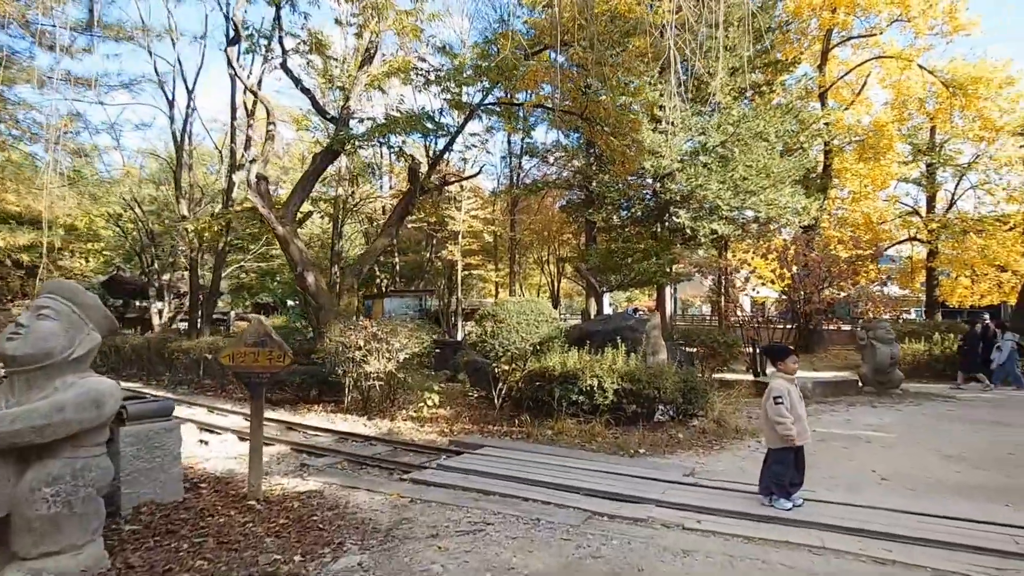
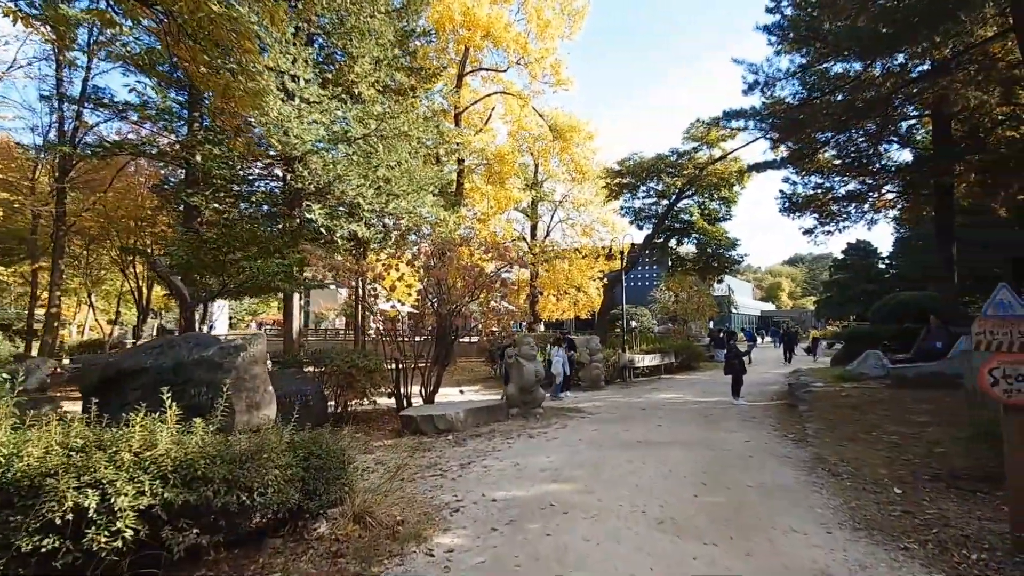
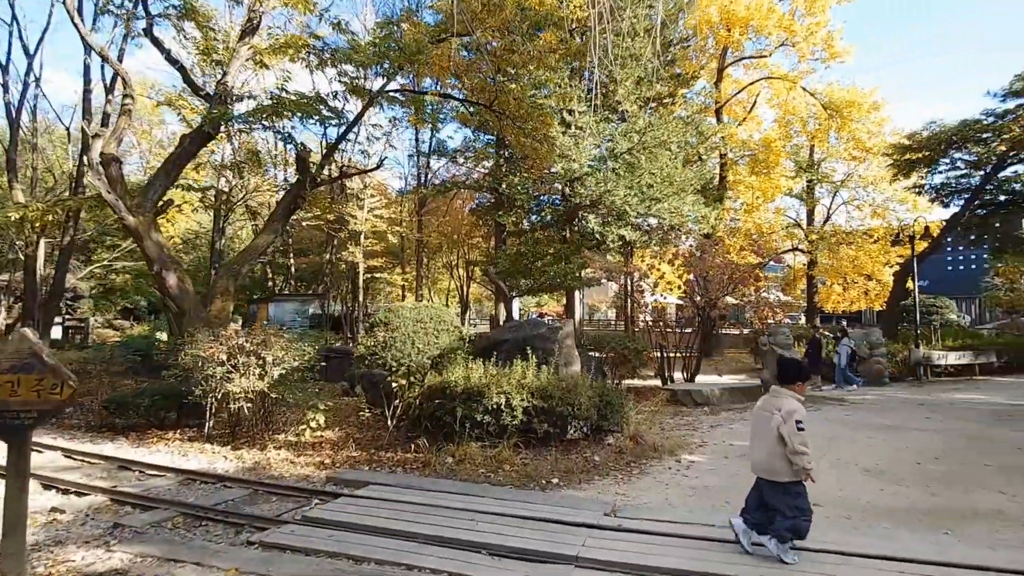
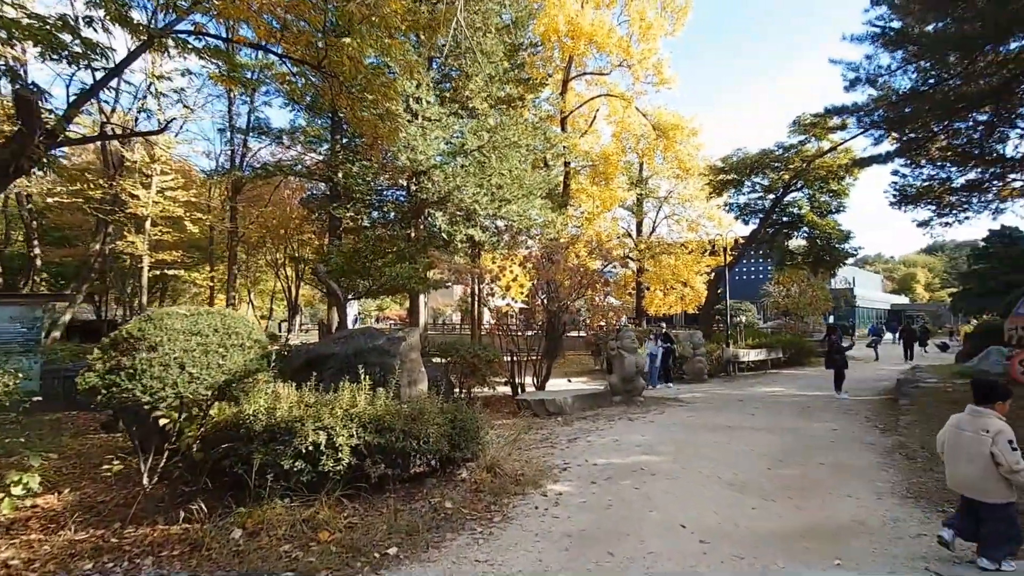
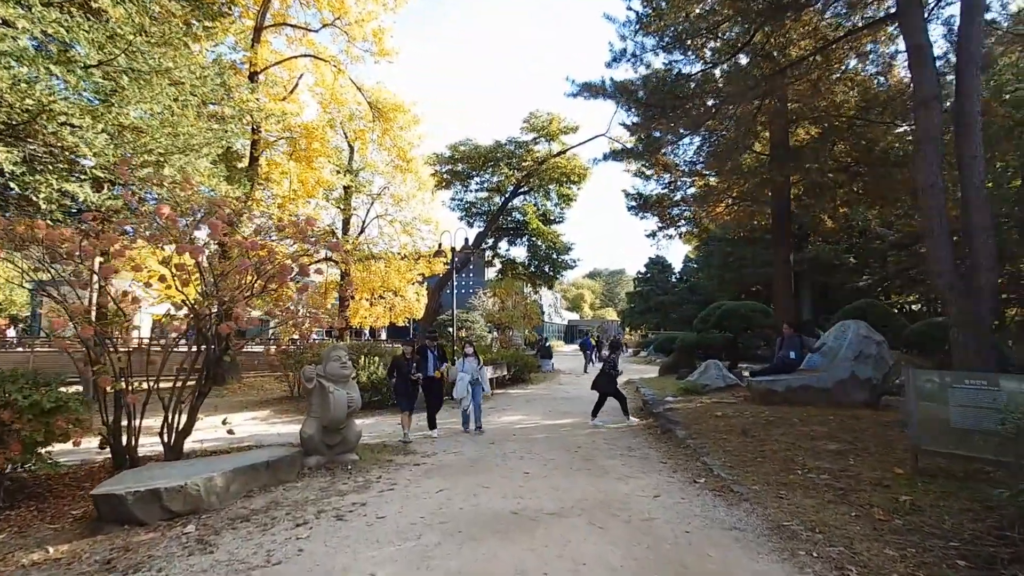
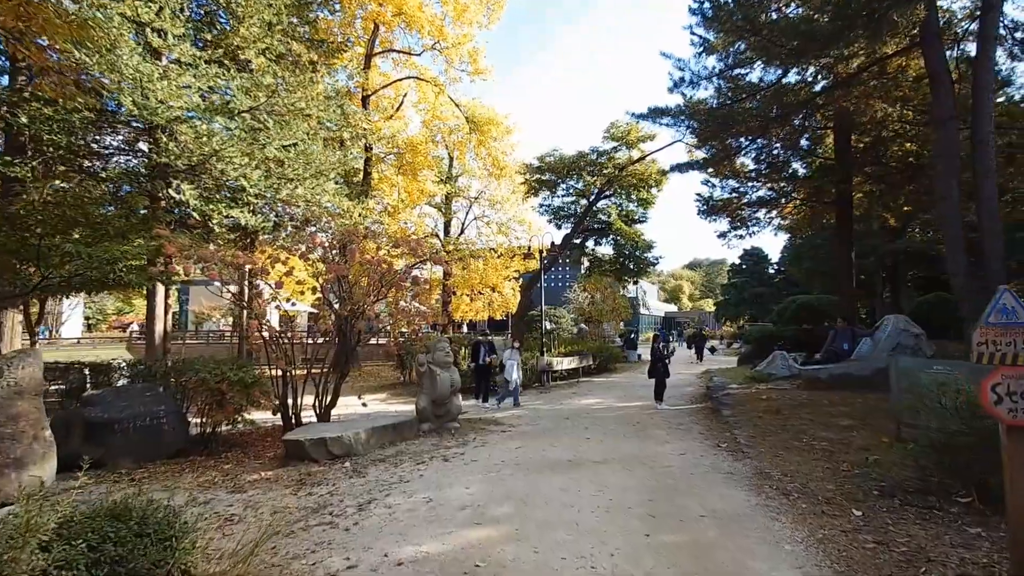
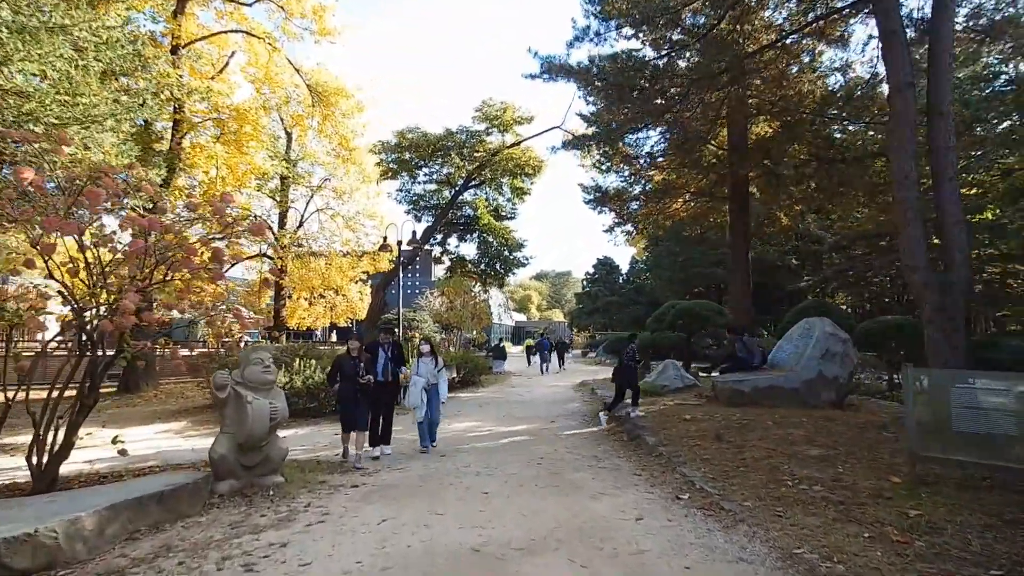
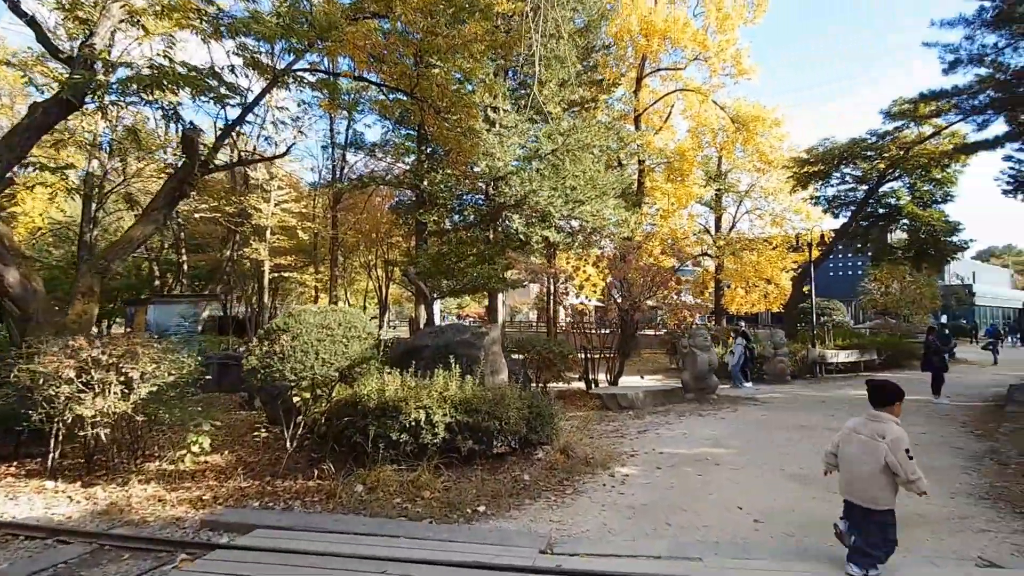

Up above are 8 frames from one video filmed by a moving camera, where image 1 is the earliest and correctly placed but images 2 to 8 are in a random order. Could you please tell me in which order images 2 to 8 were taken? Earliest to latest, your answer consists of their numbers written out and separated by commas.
3, 8, 4, 2, 6, 5, 7
